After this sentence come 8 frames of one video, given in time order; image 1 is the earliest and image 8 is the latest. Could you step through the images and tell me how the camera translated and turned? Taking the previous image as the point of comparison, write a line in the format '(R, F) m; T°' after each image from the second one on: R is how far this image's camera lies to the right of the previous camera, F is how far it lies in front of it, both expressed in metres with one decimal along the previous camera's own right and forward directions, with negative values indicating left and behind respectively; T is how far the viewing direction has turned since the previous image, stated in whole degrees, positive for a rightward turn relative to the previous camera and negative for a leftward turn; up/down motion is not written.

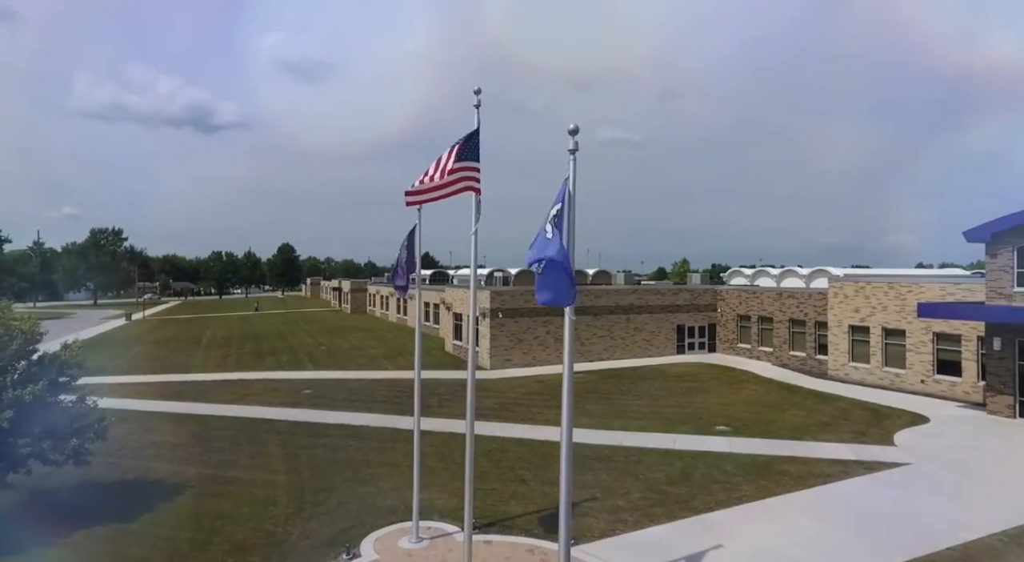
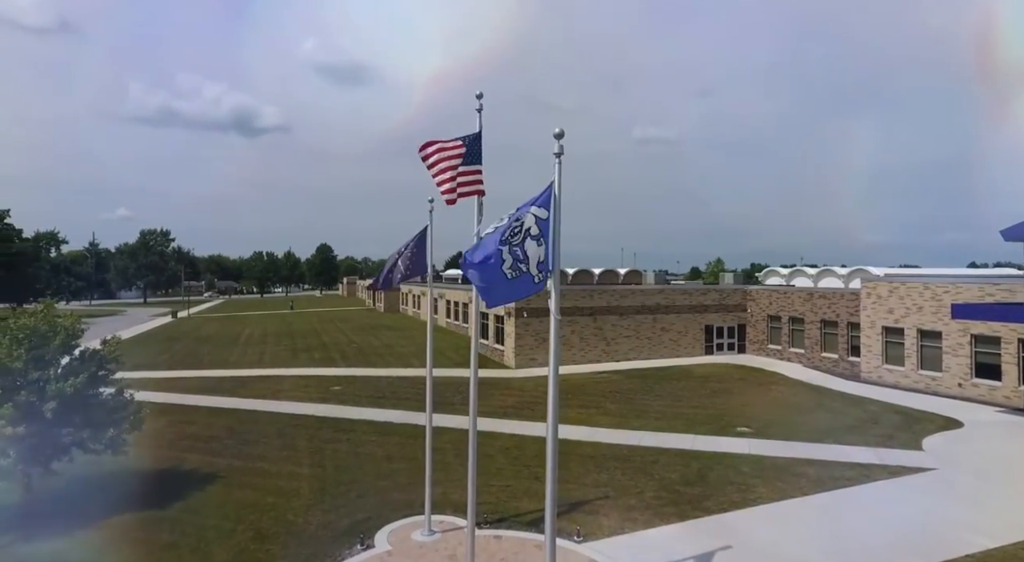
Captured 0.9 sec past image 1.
(+0.6, -0.2) m; -4°
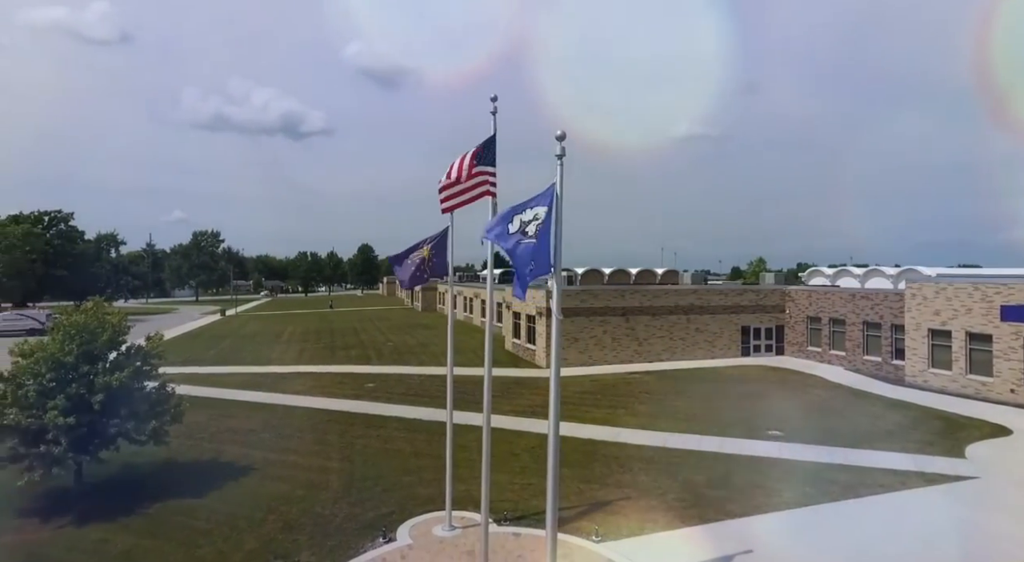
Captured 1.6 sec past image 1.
(+0.5, -0.1) m; -4°
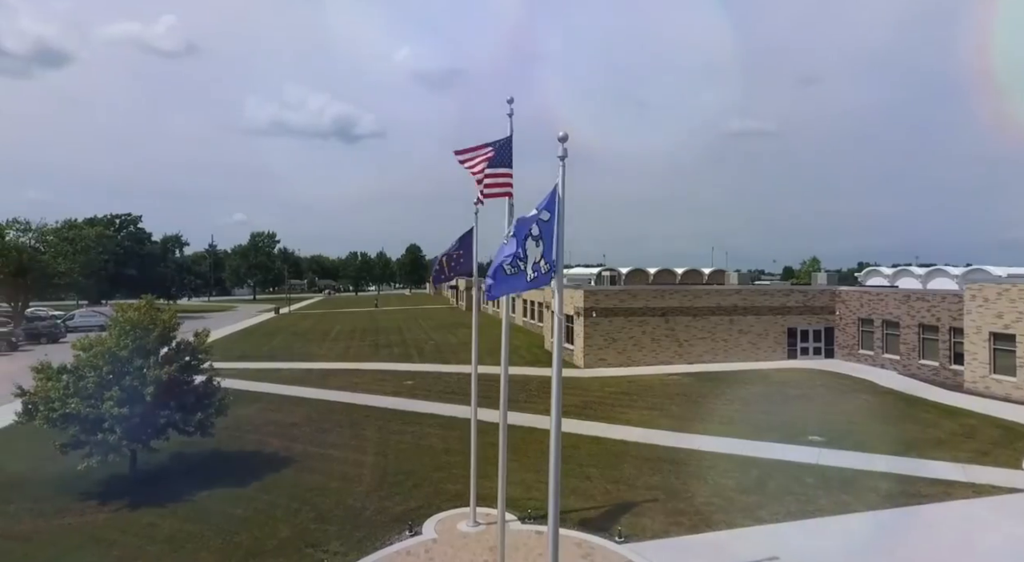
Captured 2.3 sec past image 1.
(+0.6, -0.1) m; -5°
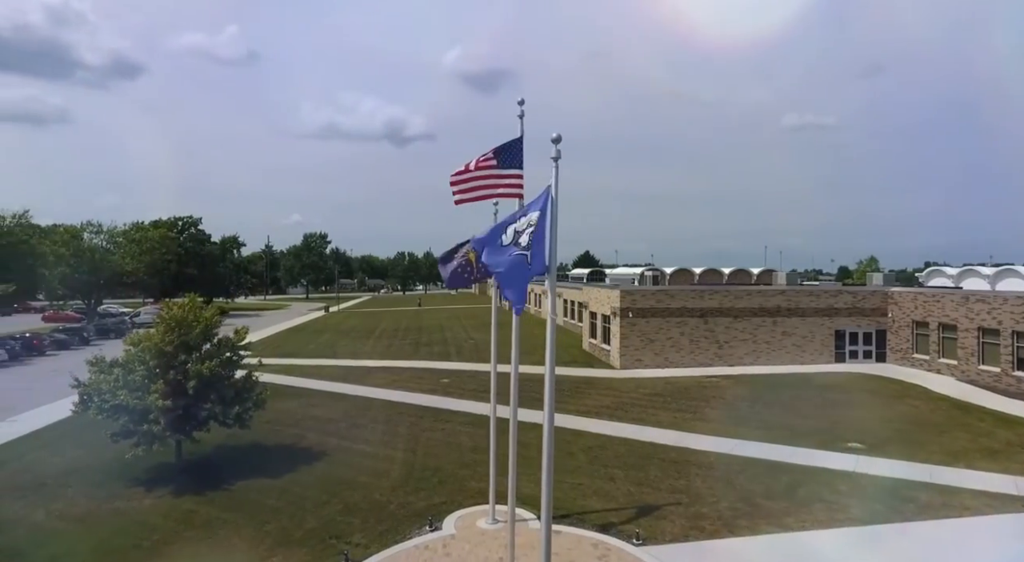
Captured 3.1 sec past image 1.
(+0.8, -0.1) m; -5°
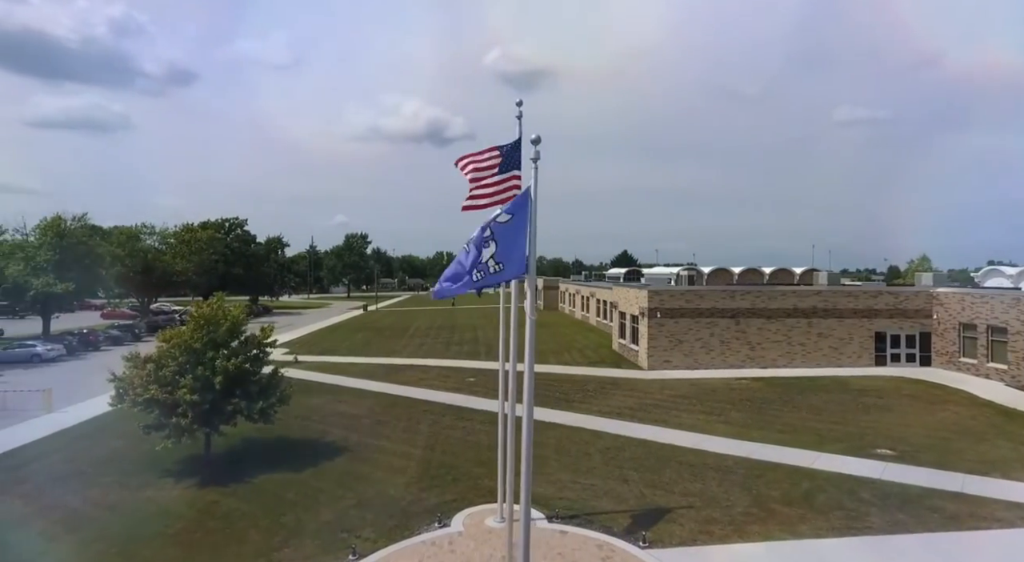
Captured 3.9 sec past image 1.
(+0.9, 0.0) m; -5°
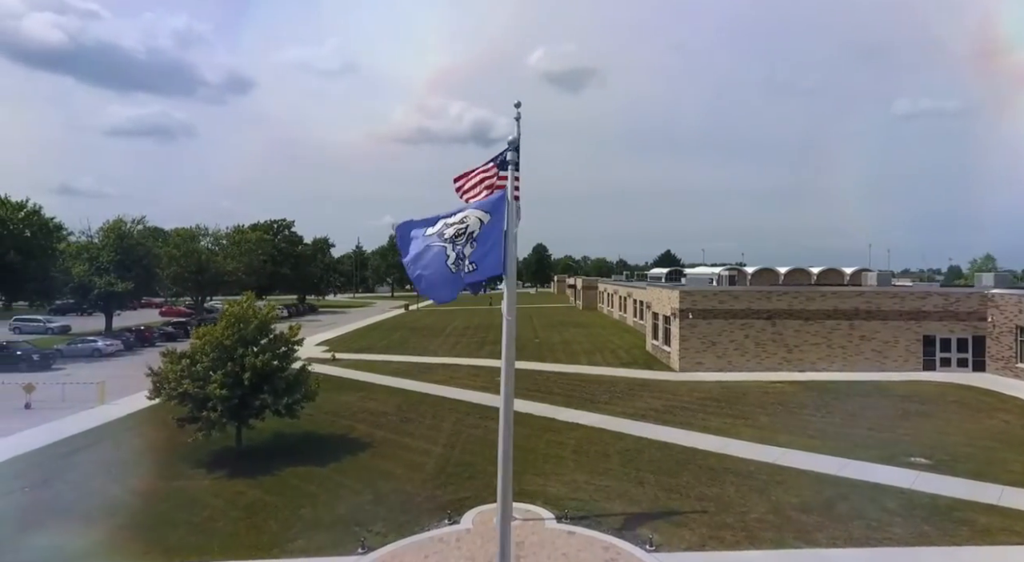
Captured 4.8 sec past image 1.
(+1.0, 0.0) m; -5°
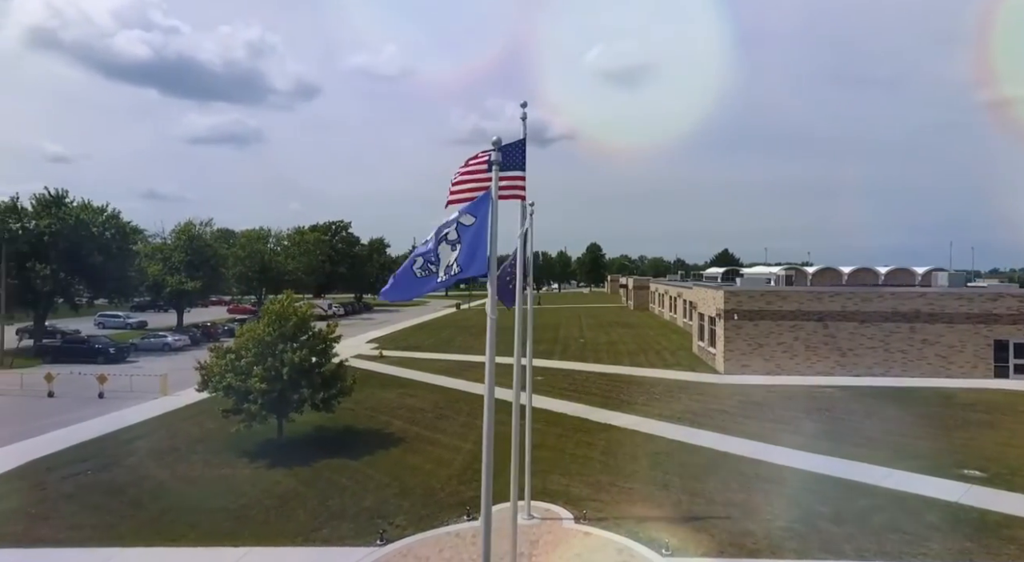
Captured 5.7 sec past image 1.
(+1.0, +0.1) m; -6°
